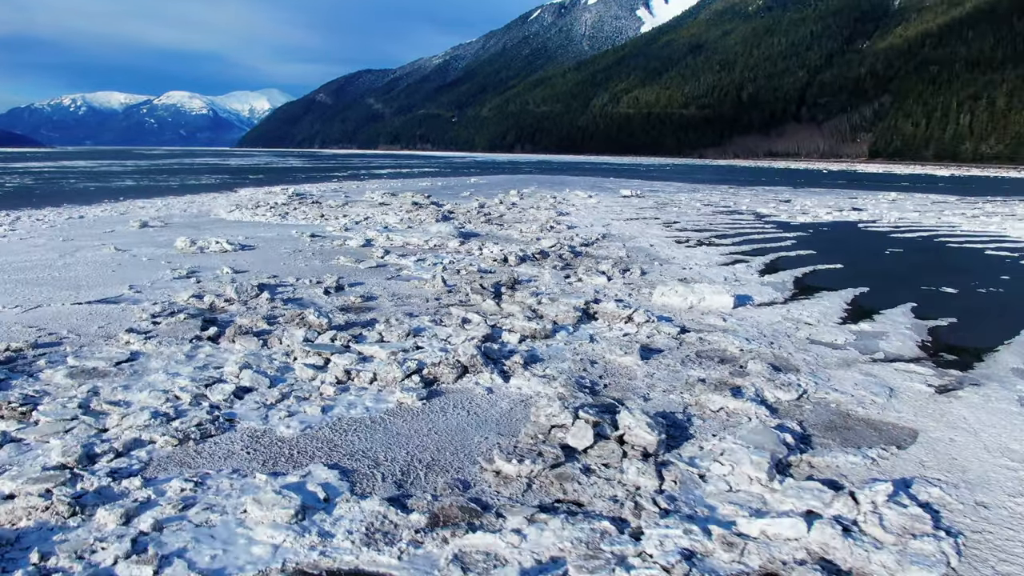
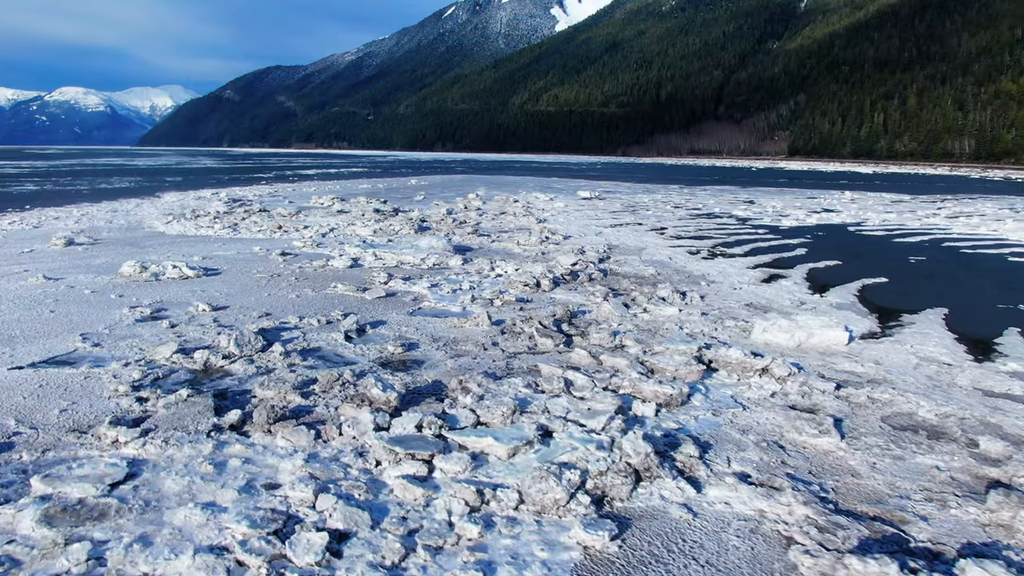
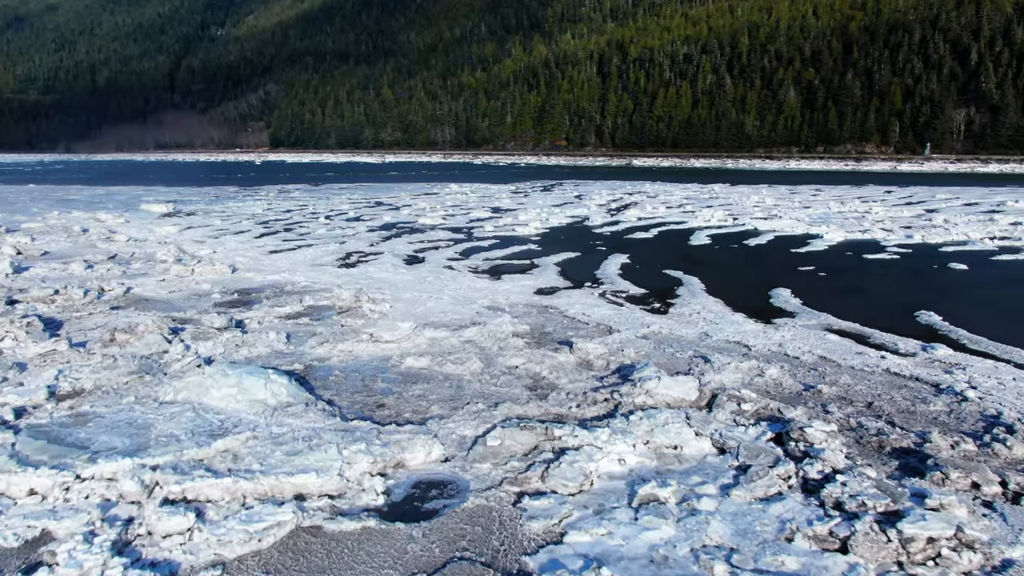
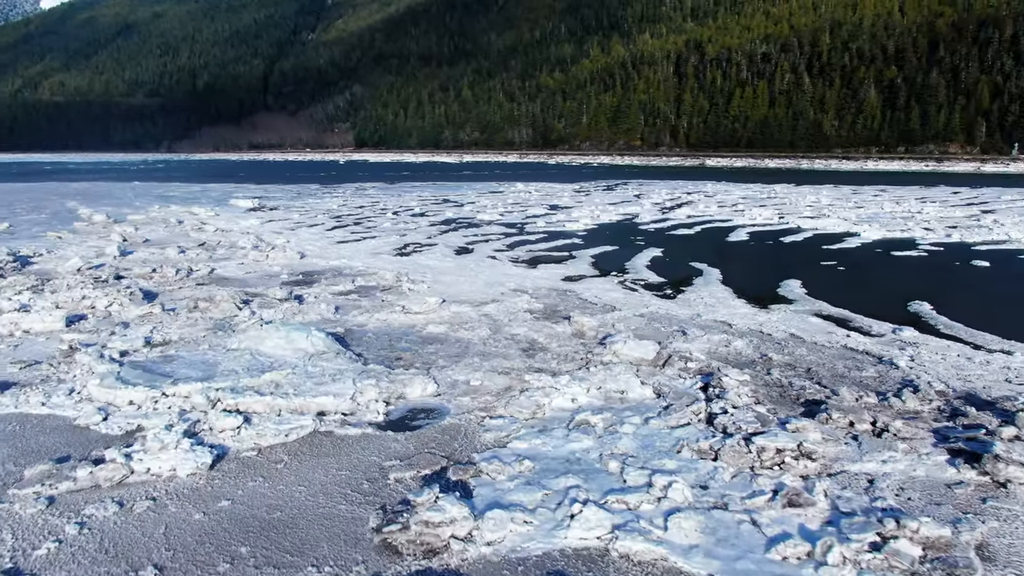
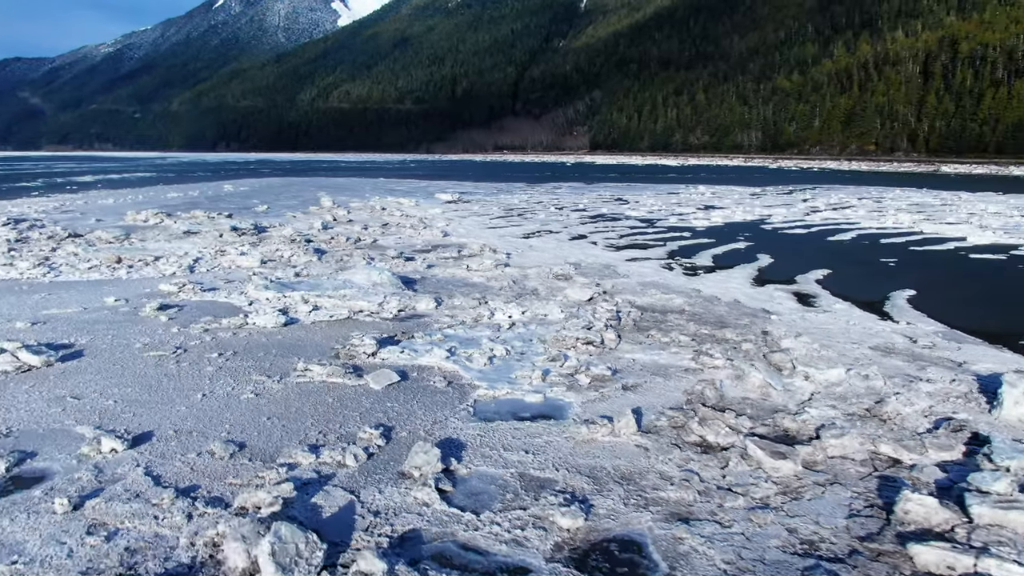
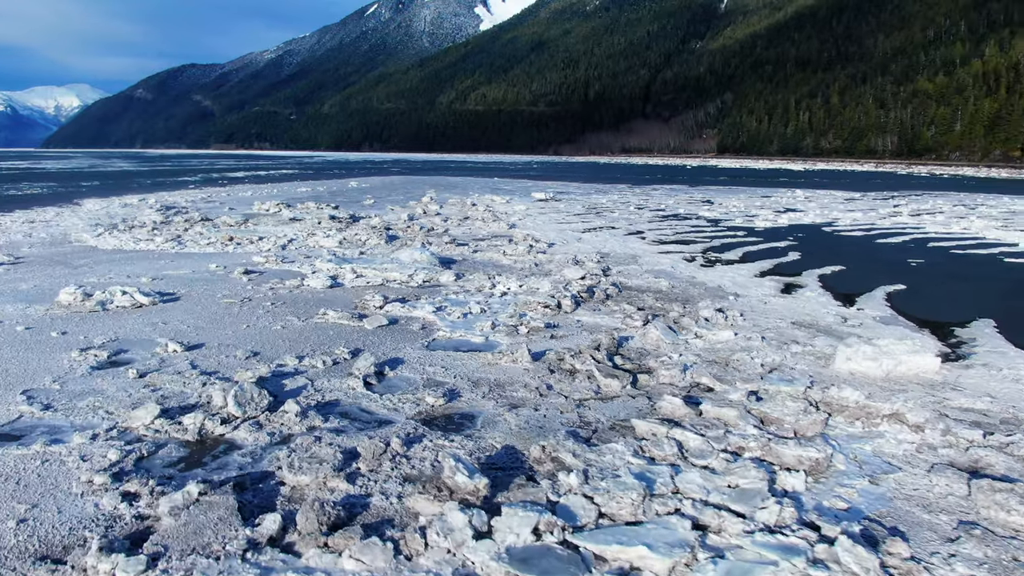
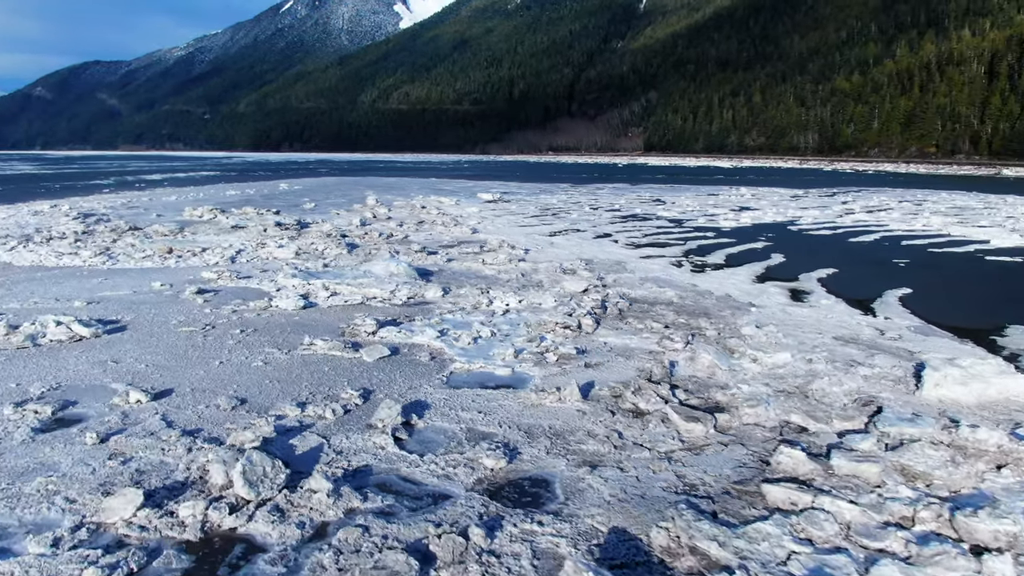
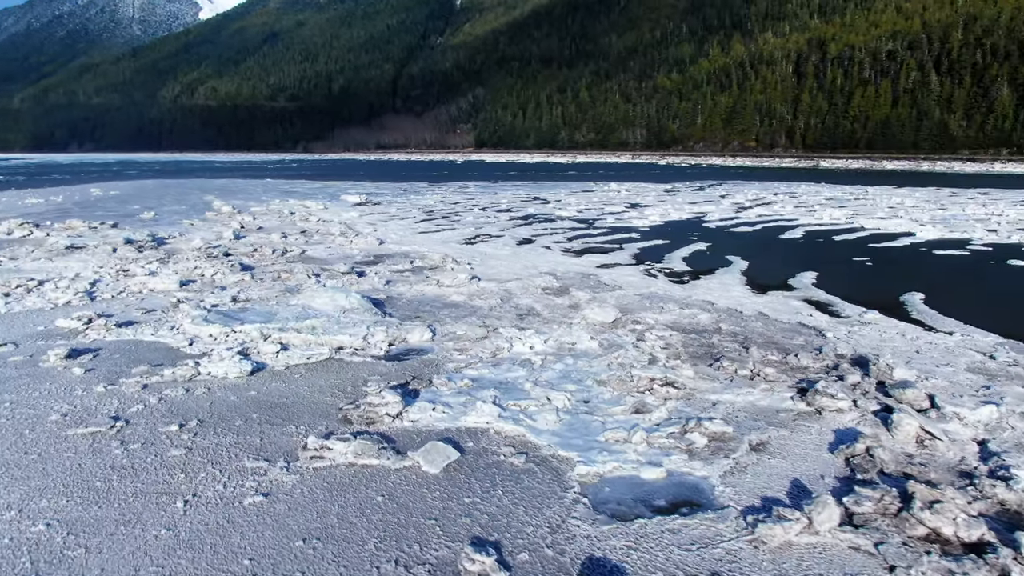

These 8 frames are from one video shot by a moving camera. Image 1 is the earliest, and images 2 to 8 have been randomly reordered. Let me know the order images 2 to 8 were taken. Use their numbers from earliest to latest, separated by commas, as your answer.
2, 6, 7, 5, 8, 4, 3
